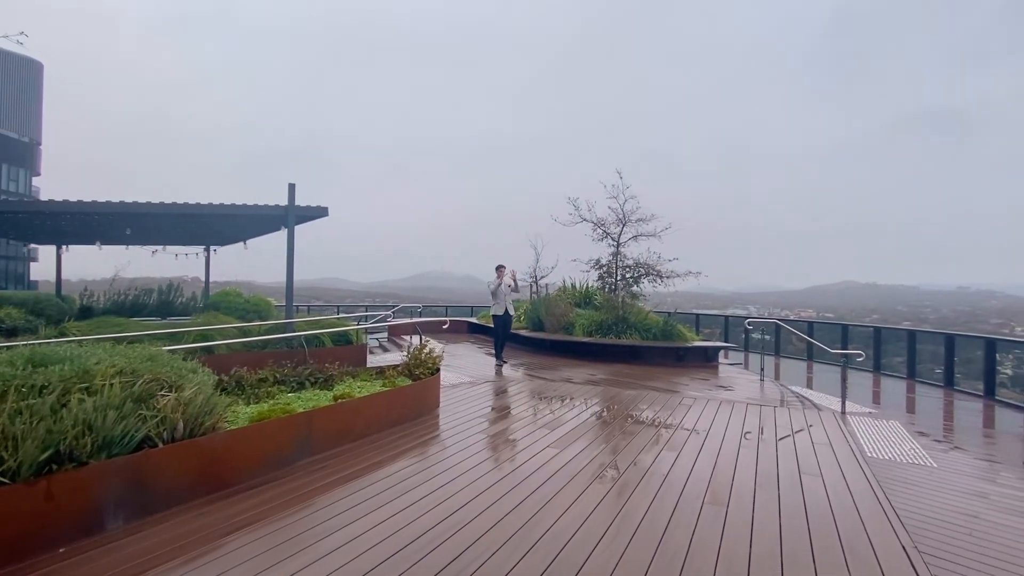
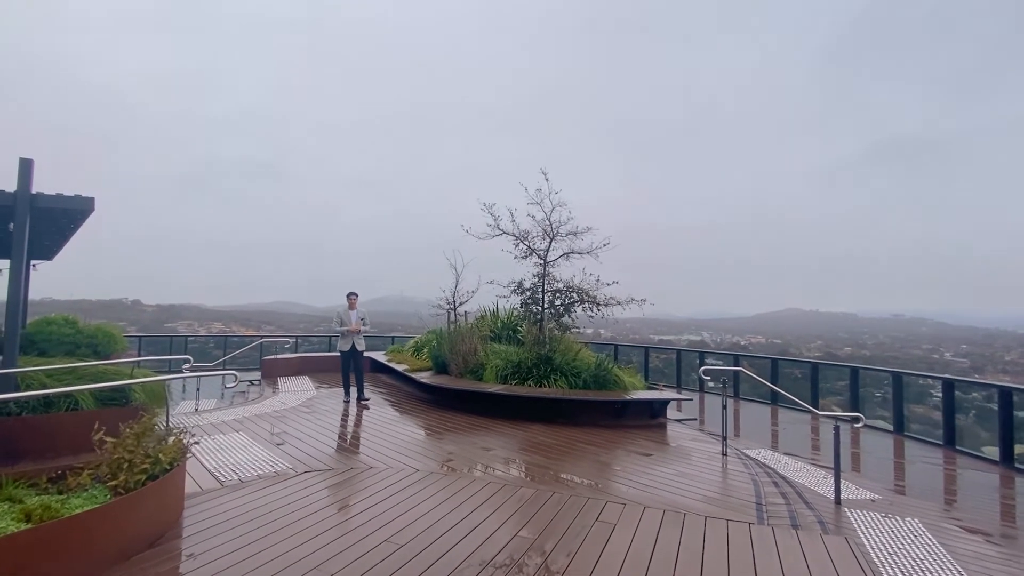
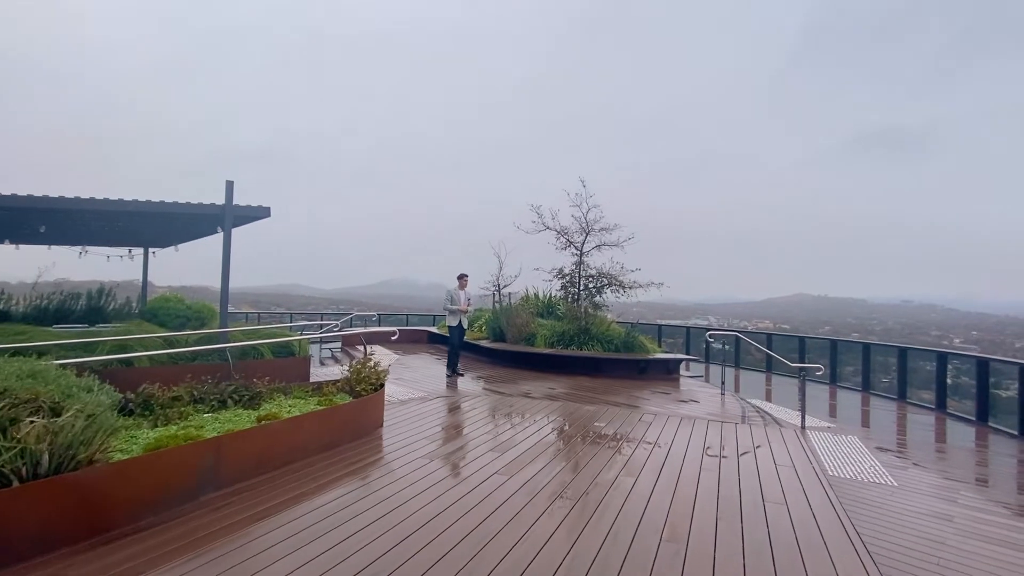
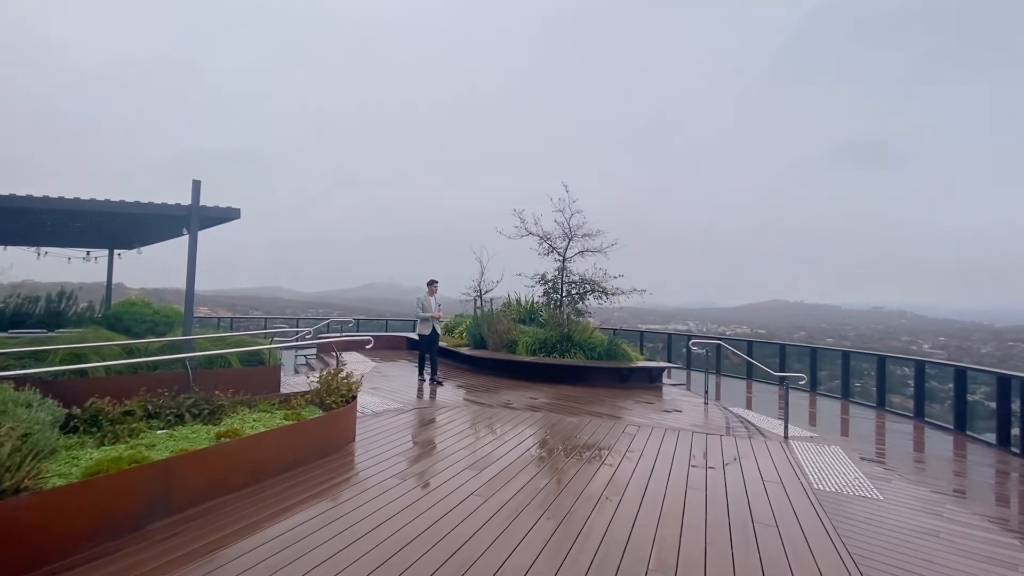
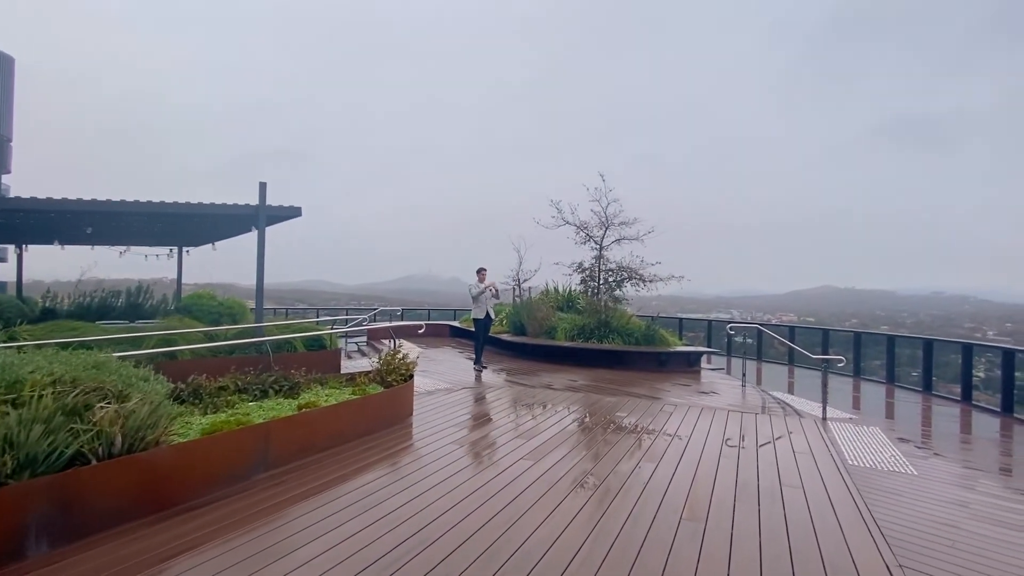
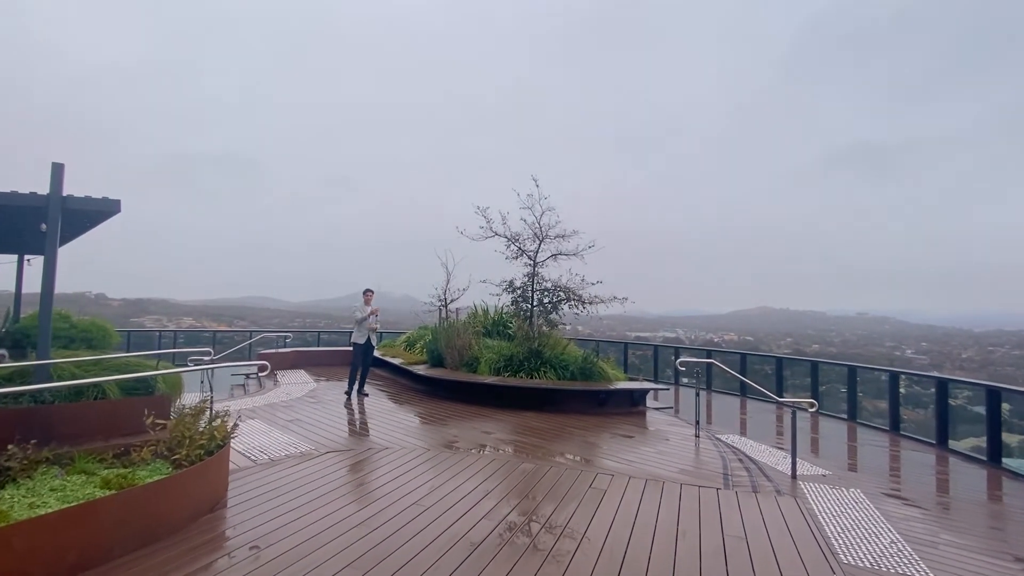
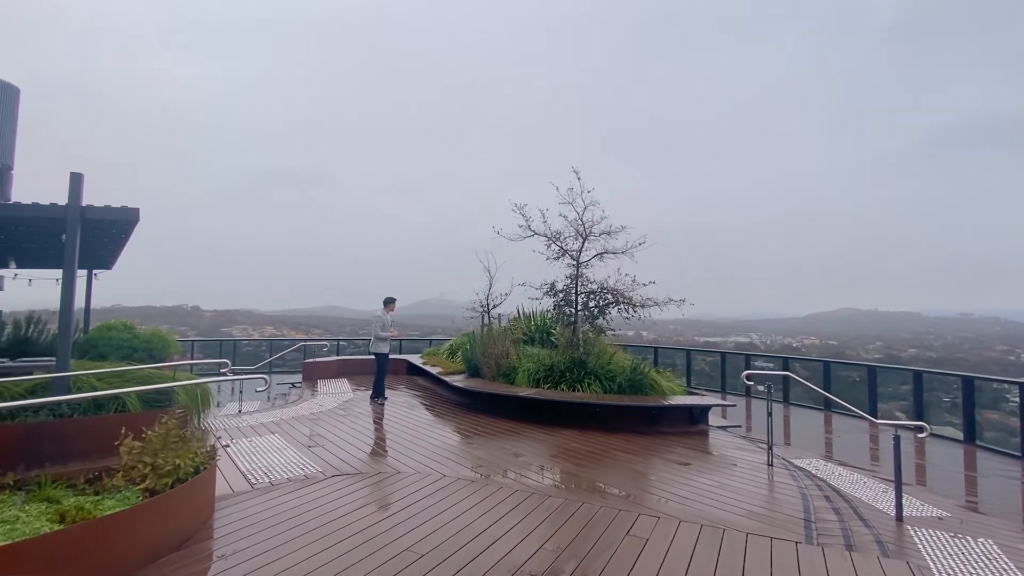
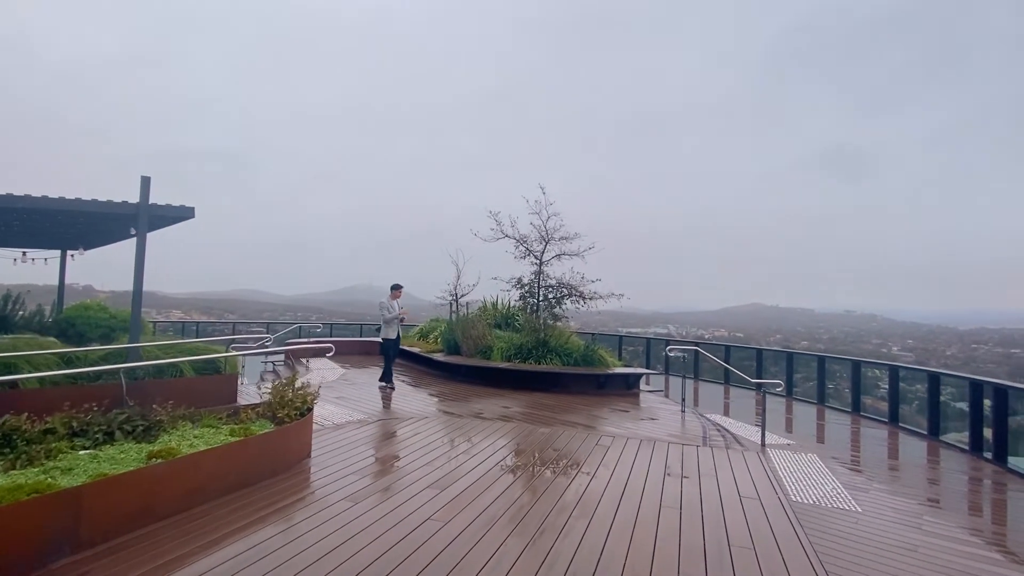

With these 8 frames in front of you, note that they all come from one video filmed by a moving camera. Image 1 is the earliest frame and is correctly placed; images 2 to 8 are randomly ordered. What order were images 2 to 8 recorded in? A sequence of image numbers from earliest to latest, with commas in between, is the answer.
5, 3, 4, 8, 6, 2, 7
